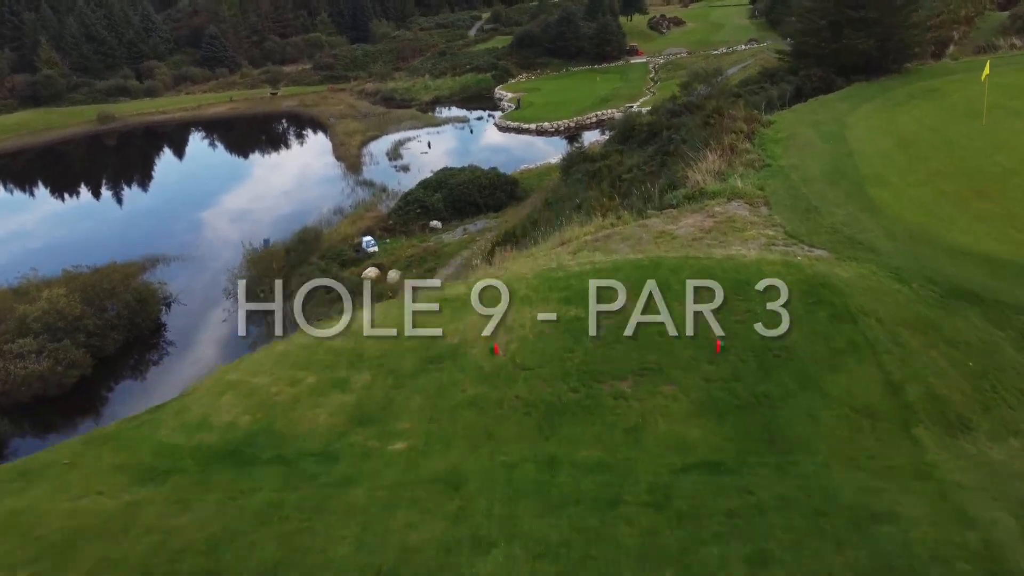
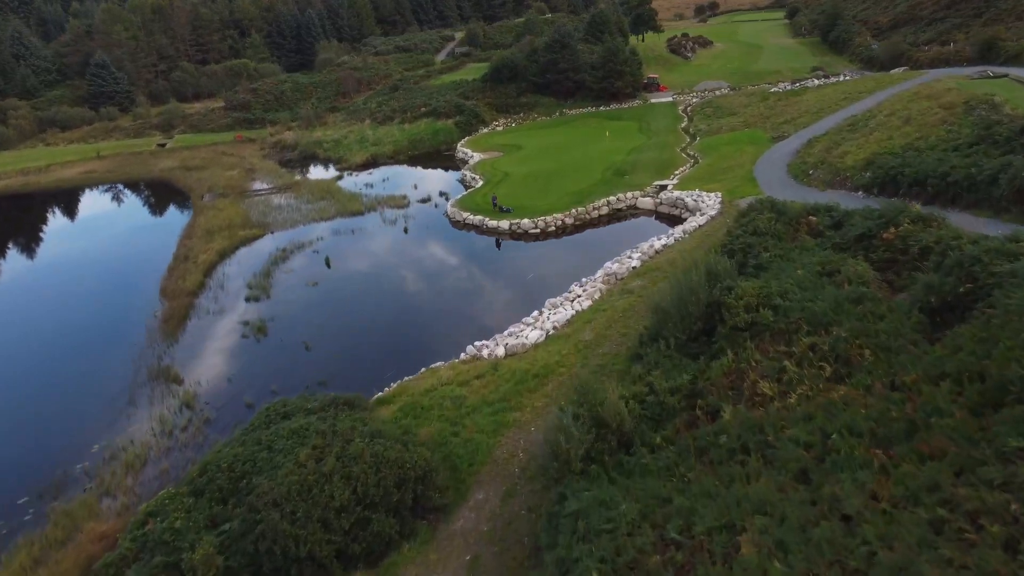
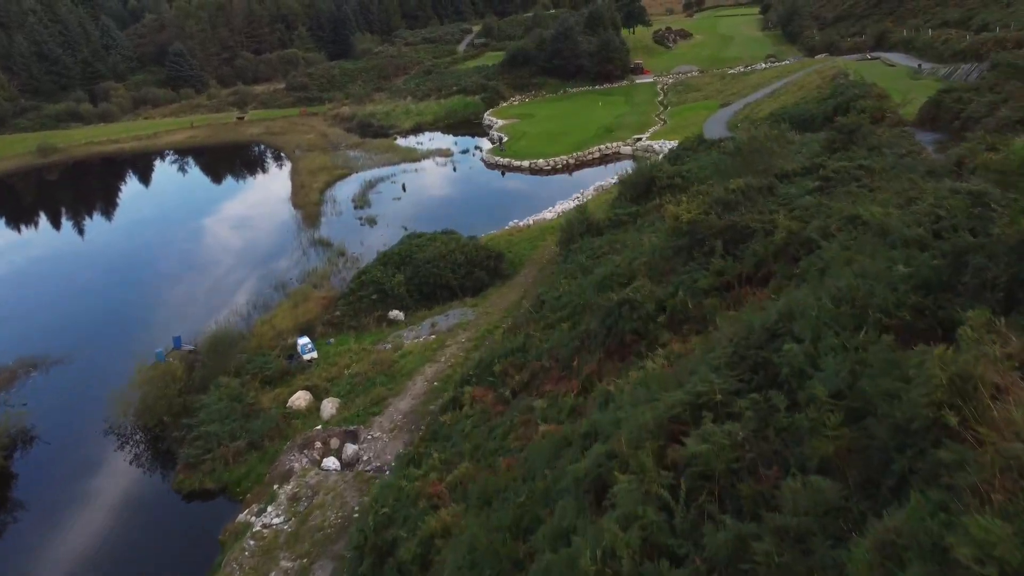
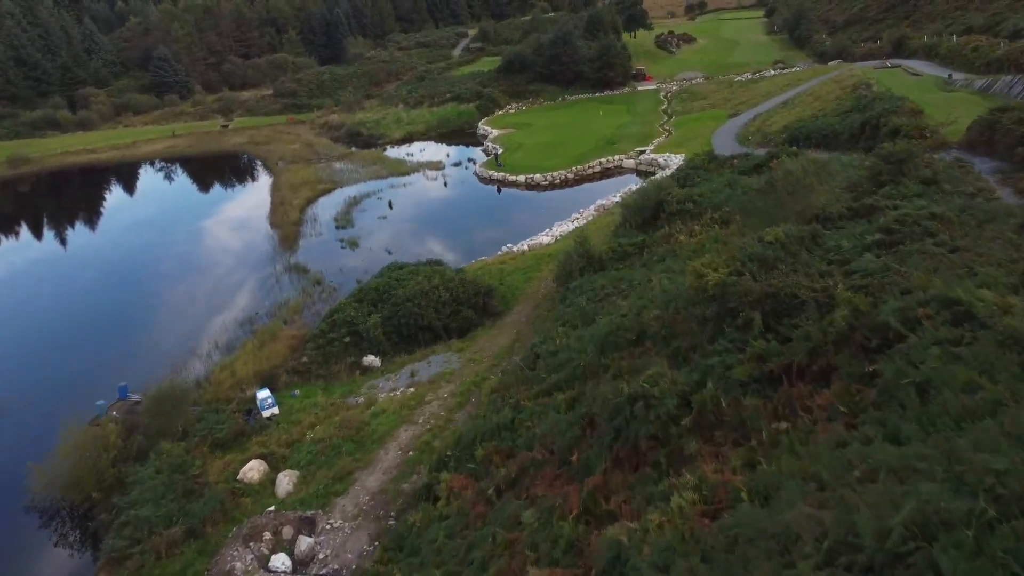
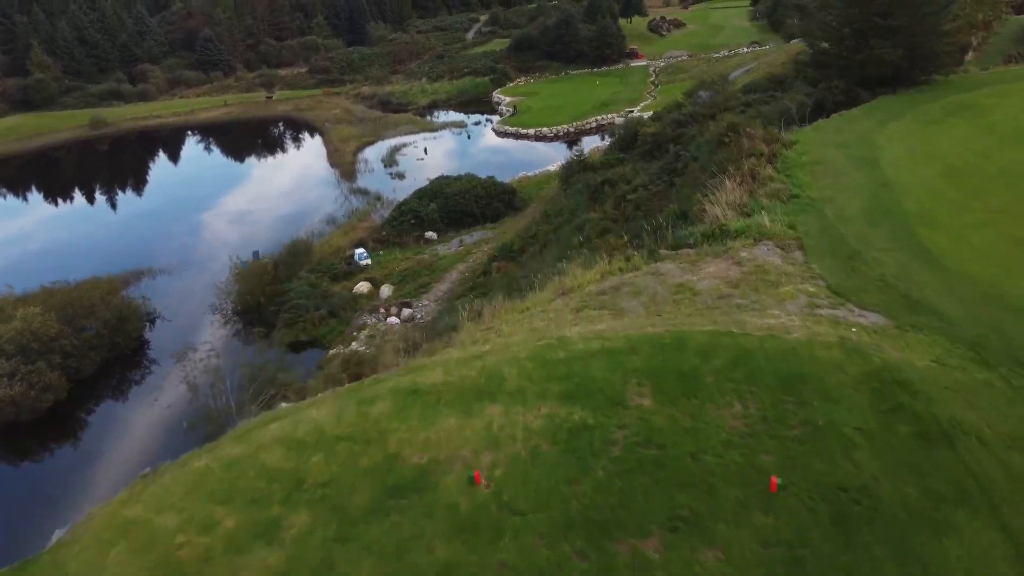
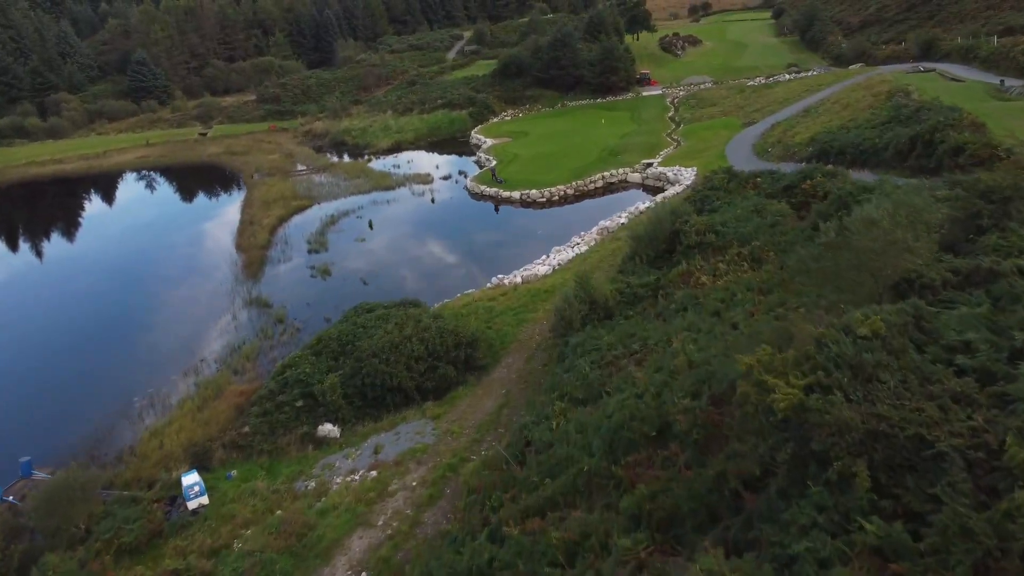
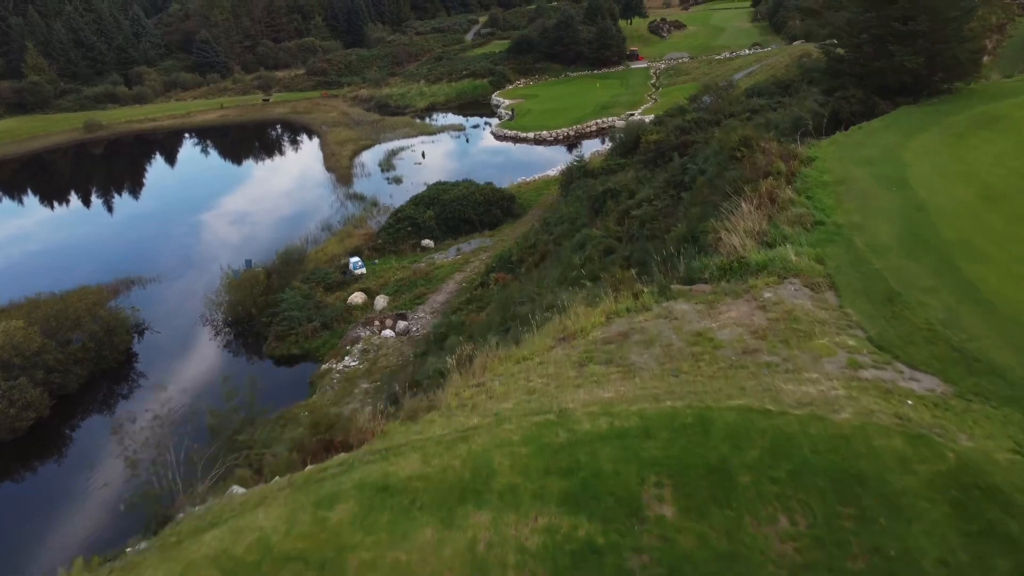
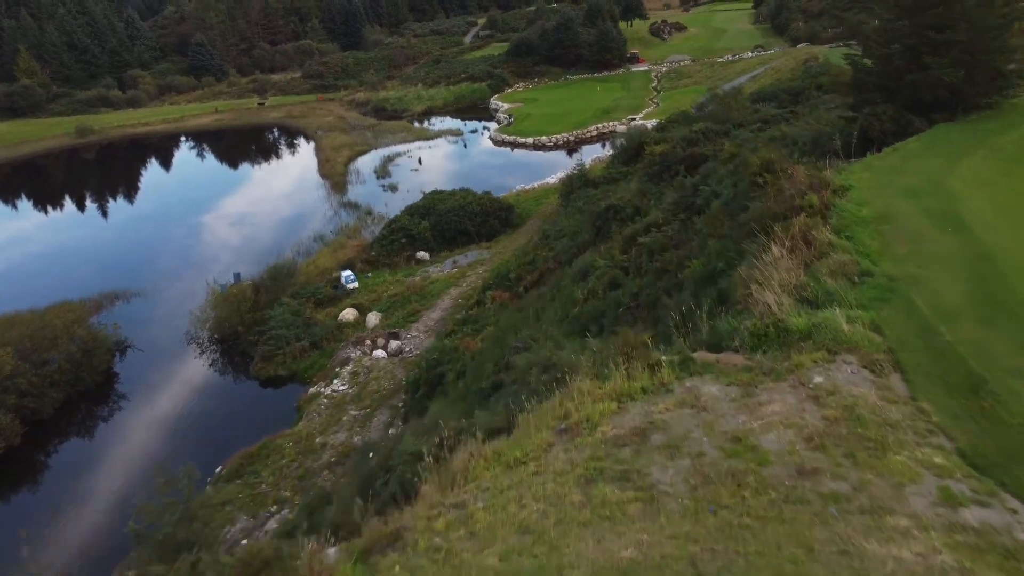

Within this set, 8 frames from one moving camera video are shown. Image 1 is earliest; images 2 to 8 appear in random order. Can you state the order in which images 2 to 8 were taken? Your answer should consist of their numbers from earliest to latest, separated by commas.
5, 7, 8, 3, 4, 6, 2
